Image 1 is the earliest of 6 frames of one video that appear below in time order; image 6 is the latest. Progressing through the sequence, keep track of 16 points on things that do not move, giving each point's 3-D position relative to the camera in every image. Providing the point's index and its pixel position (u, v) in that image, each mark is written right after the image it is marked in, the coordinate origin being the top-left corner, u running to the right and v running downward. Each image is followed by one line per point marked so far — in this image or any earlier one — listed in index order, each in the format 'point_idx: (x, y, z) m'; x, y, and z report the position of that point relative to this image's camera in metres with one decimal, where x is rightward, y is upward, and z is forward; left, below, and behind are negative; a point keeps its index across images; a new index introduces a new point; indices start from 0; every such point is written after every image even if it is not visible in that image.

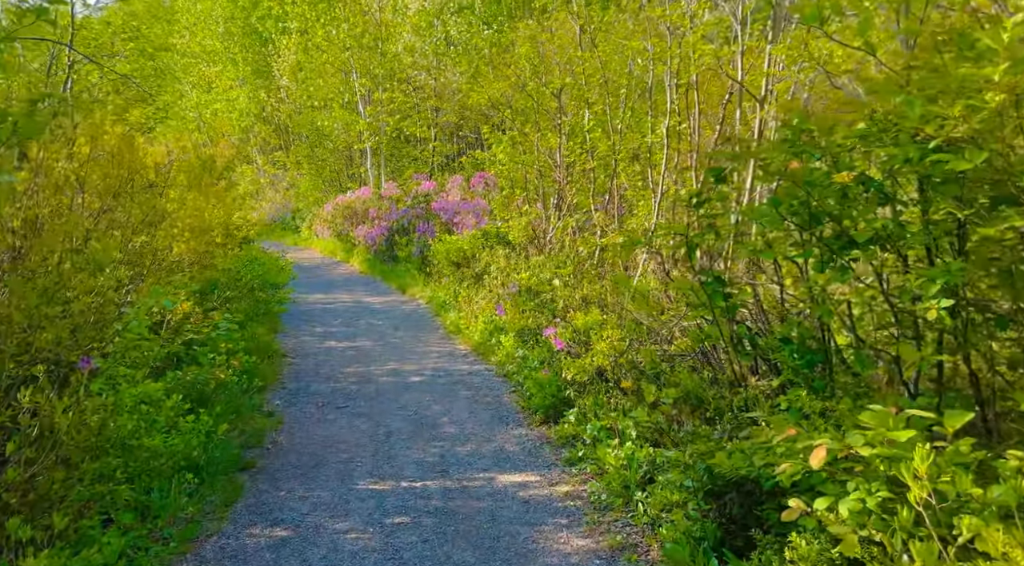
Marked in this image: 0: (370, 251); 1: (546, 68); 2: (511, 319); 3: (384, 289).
0: (-3.0, +0.7, +18.7) m
1: (+0.5, +2.9, +12.2) m
2: (0.0, -0.4, +9.7) m
3: (-2.2, -0.1, +15.6) m
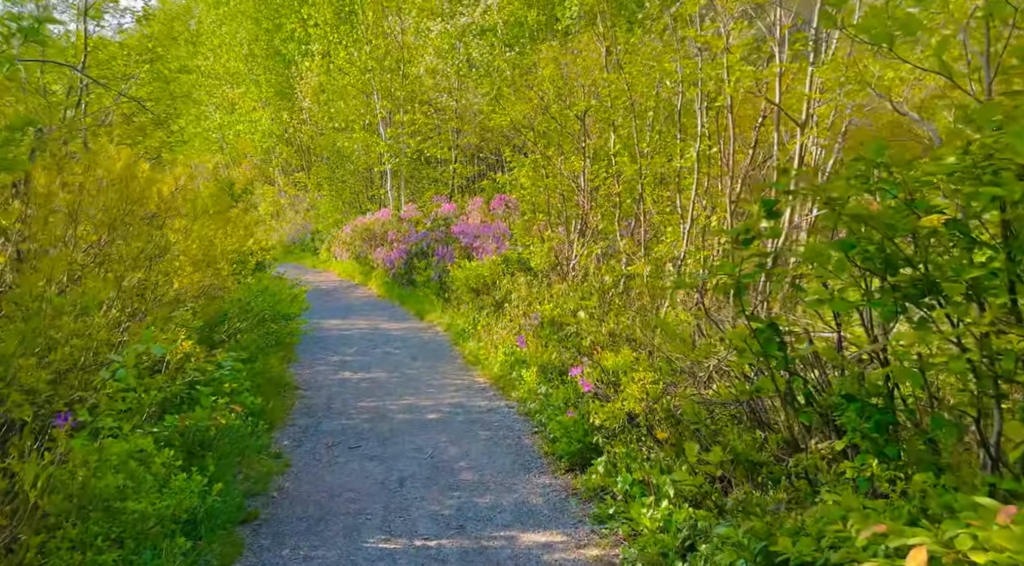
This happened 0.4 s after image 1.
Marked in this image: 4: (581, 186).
0: (-2.5, +0.2, +18.4) m
1: (+0.8, +2.5, +11.8) m
2: (+0.2, -0.7, +9.2) m
3: (-1.9, -0.5, +15.2) m
4: (+0.9, +1.3, +11.8) m
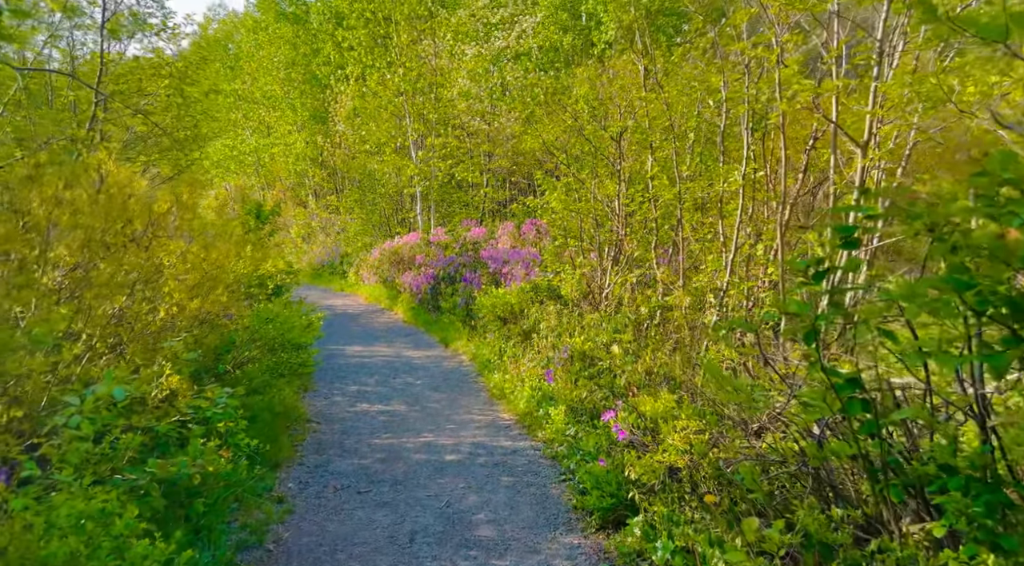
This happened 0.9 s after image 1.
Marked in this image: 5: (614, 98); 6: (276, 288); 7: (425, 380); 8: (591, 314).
0: (-1.9, -0.3, +17.8) m
1: (+1.2, +2.2, +11.2) m
2: (+0.5, -1.0, +8.5) m
3: (-1.4, -1.0, +14.6) m
4: (+1.3, +0.9, +11.1) m
5: (+1.3, +2.3, +11.2) m
6: (-3.2, -0.1, +12.1) m
7: (-1.1, -1.2, +11.3) m
8: (+0.9, -0.3, +9.8) m
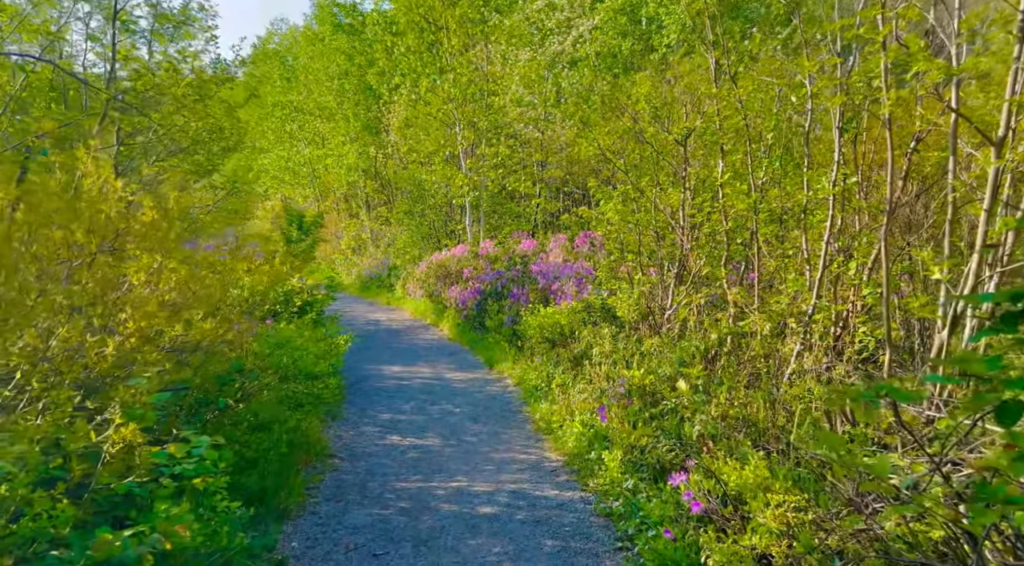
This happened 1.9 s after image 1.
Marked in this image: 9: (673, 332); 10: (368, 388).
0: (-1.0, -0.6, +16.8) m
1: (+1.8, +1.9, +10.0) m
2: (+0.9, -1.2, +7.4) m
3: (-0.6, -1.2, +13.6) m
4: (+1.9, +0.7, +10.0) m
5: (+1.9, +2.1, +10.0) m
6: (-2.6, -0.3, +11.2) m
7: (-0.5, -1.4, +10.2) m
8: (+1.3, -0.5, +8.6) m
9: (+1.7, -0.5, +9.6) m
10: (-1.8, -1.4, +11.5) m
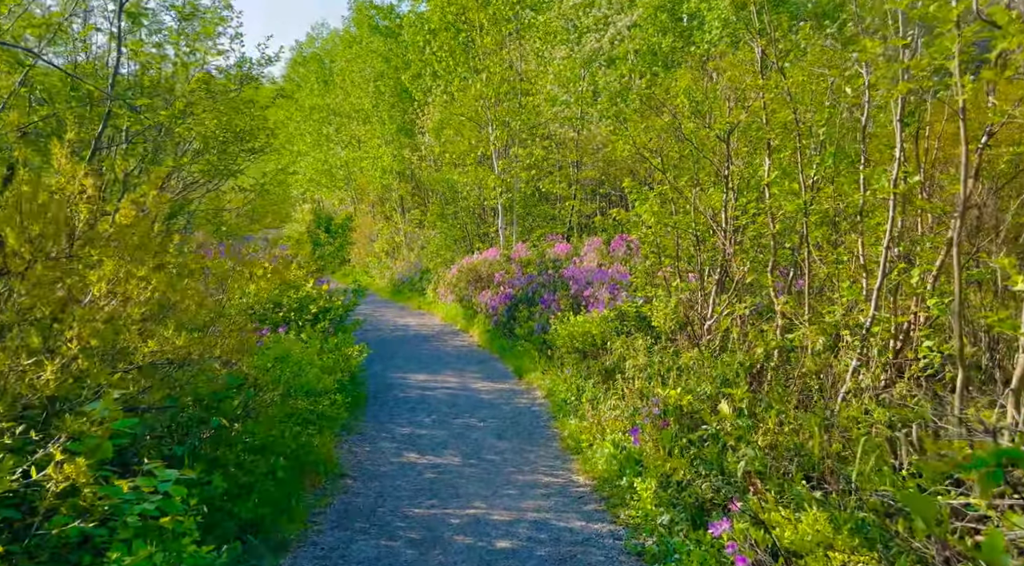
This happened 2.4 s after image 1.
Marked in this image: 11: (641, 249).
0: (-0.4, -0.7, +16.2) m
1: (+2.1, +1.9, +9.3) m
2: (+1.1, -1.2, +6.7) m
3: (-0.2, -1.3, +12.9) m
4: (+2.2, +0.6, +9.2) m
5: (+2.2, +2.0, +9.3) m
6: (-2.2, -0.3, +10.6) m
7: (-0.2, -1.5, +9.6) m
8: (+1.6, -0.6, +7.9) m
9: (+2.0, -0.6, +8.9) m
10: (-1.5, -1.4, +11.0) m
11: (+2.0, +0.5, +13.9) m
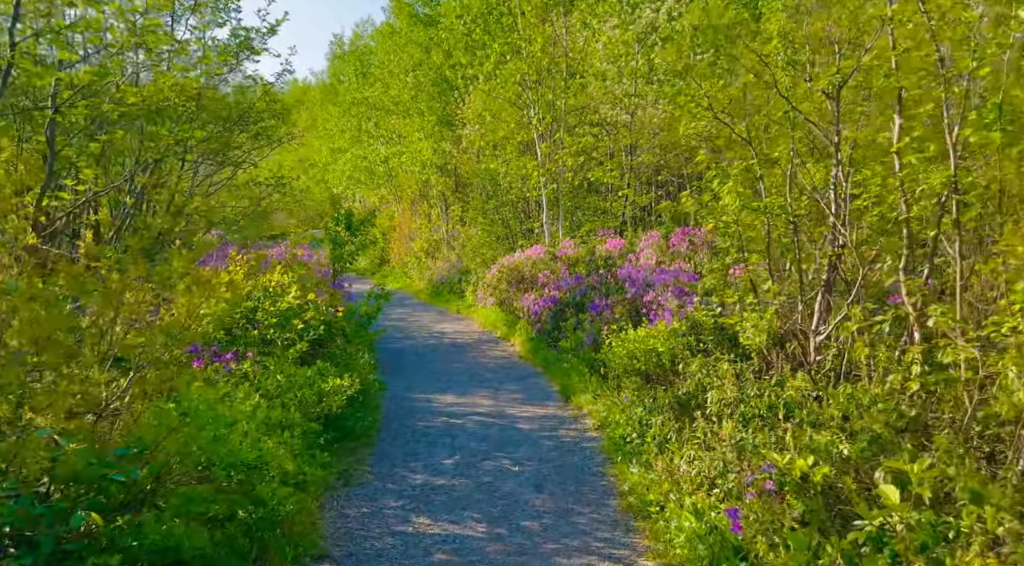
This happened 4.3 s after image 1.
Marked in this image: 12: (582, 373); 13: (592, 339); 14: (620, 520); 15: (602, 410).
0: (+0.3, -0.7, +14.1) m
1: (+2.4, +1.8, +7.1) m
2: (+1.3, -1.3, +4.5) m
3: (+0.4, -1.3, +10.8) m
4: (+2.5, +0.6, +7.0) m
5: (+2.5, +2.0, +7.1) m
6: (-1.8, -0.4, +8.6) m
7: (+0.1, -1.5, +7.5) m
8: (+1.8, -0.6, +5.7) m
9: (+2.3, -0.6, +6.7) m
10: (-1.0, -1.5, +8.9) m
11: (+2.6, +0.5, +11.7) m
12: (+0.8, -1.0, +10.5) m
13: (+1.0, -0.7, +10.9) m
14: (+0.7, -1.6, +6.0) m
15: (+0.9, -1.2, +8.8) m
